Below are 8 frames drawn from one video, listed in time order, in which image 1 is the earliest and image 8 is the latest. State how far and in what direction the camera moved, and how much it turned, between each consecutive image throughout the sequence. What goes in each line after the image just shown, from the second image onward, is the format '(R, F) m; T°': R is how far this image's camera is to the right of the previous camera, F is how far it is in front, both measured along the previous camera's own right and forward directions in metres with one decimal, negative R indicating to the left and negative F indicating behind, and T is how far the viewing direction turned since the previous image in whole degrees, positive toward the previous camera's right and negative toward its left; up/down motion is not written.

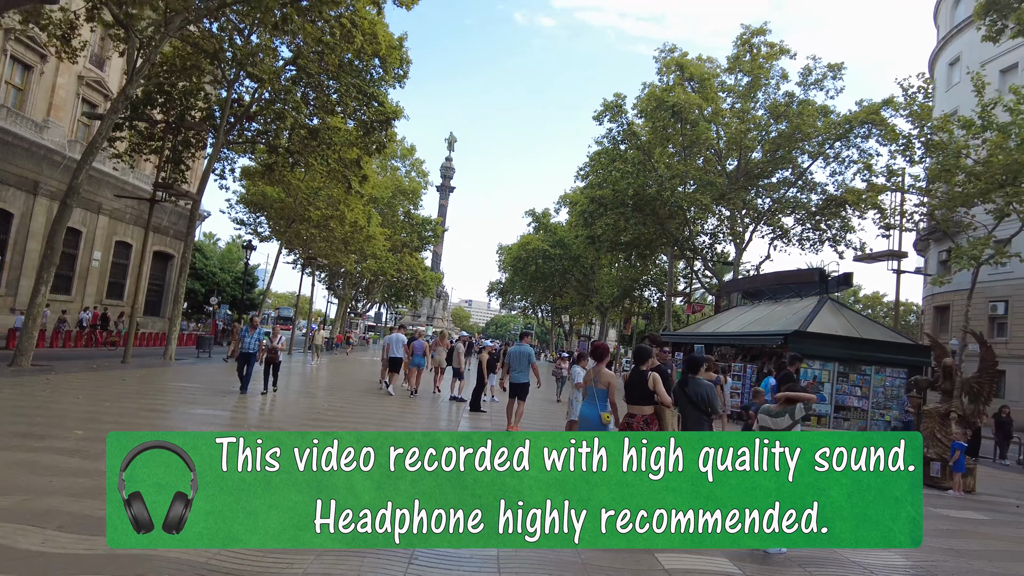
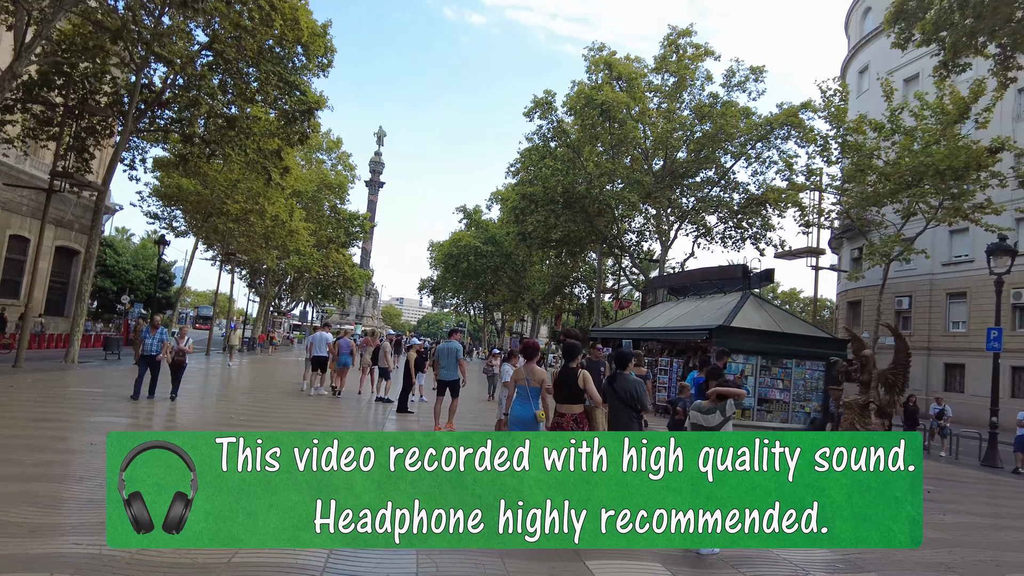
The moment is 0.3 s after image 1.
(+0.1, +0.3) m; +6°
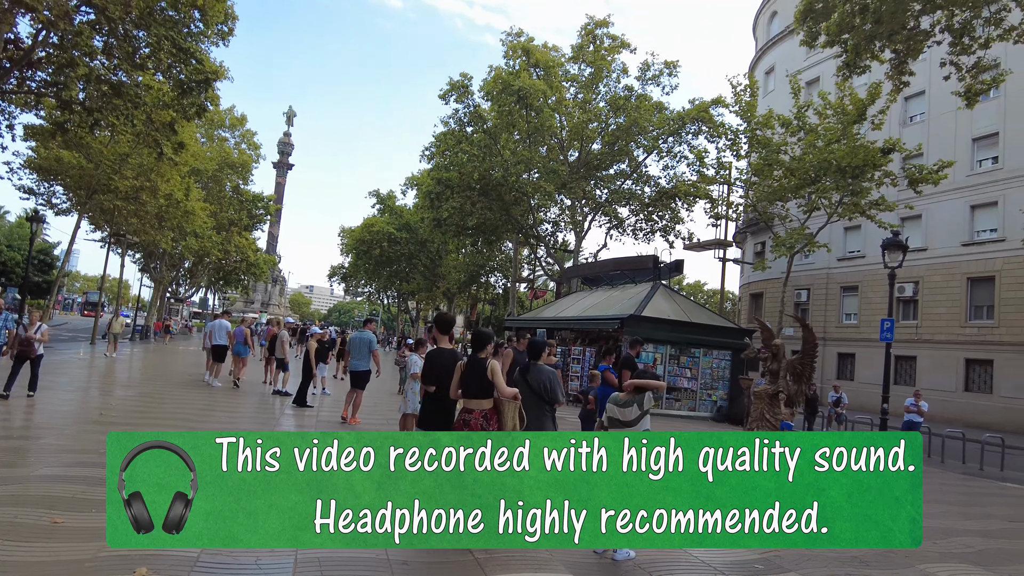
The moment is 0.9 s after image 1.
(+0.1, +0.5) m; +7°
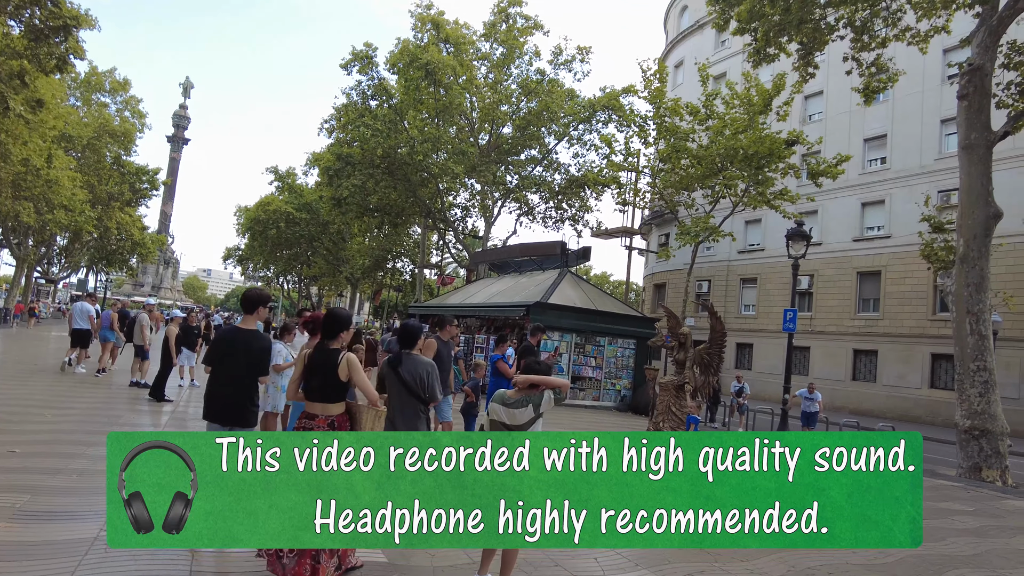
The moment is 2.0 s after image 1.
(+0.3, +1.0) m; +8°
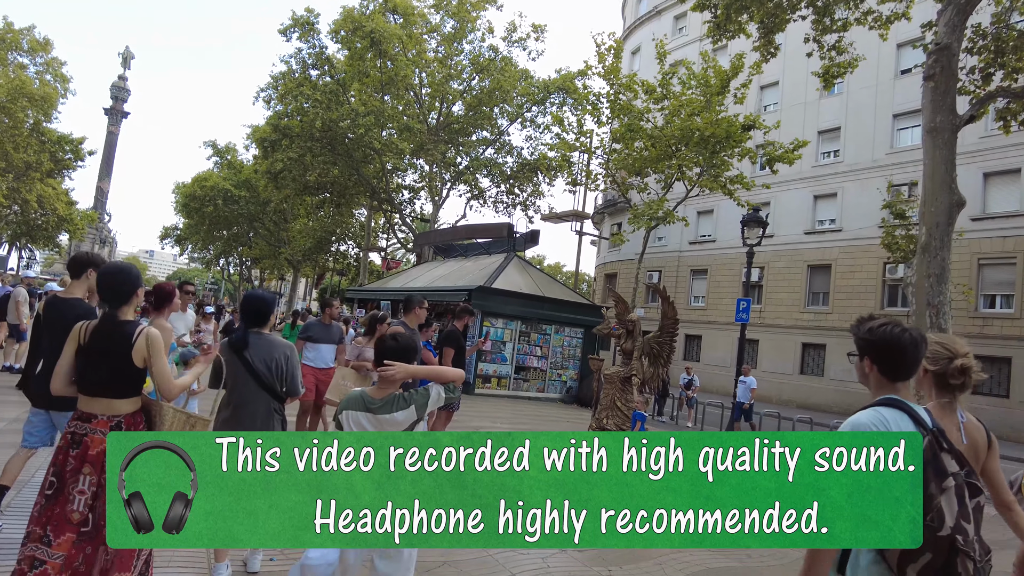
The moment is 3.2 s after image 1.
(+0.3, +1.1) m; +4°
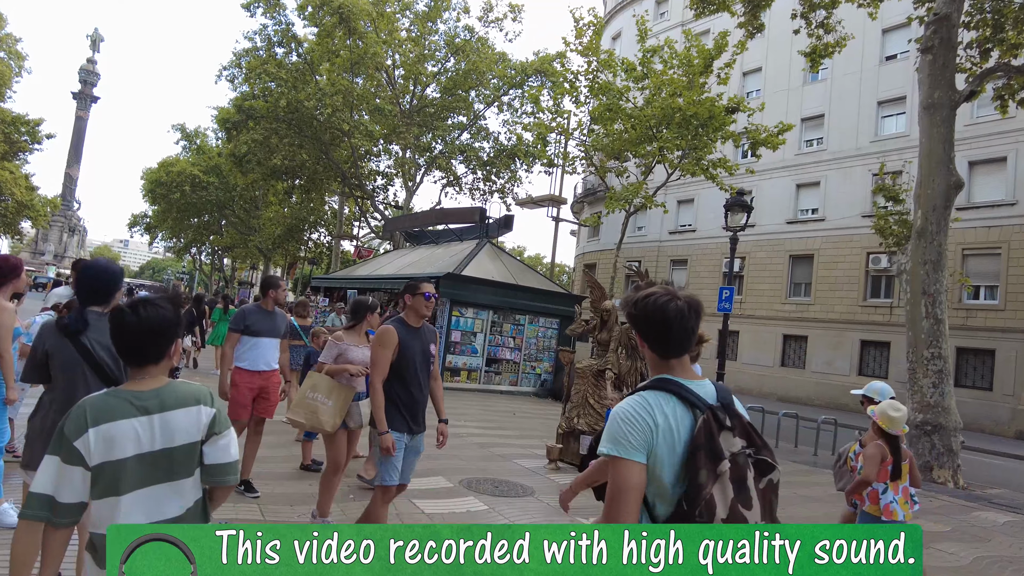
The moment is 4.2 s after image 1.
(+0.2, +0.9) m; +2°
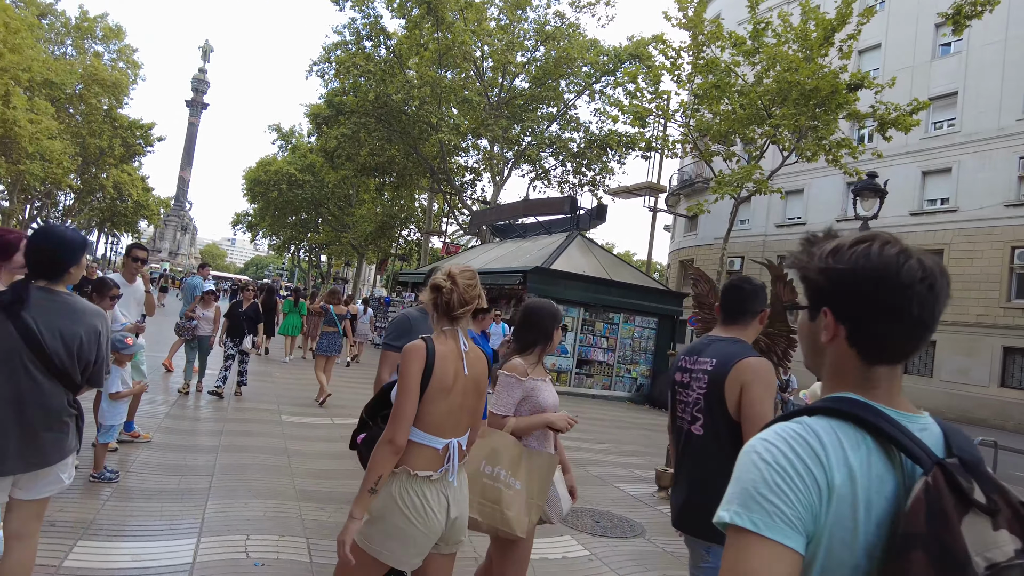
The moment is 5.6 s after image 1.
(-0.2, +1.0) m; -8°
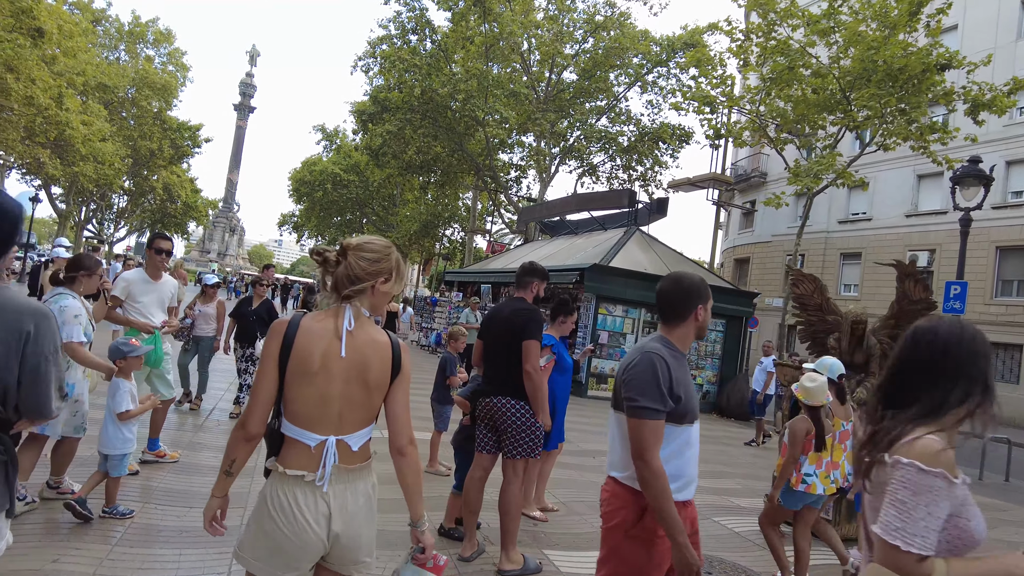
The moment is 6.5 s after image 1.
(-0.3, +0.8) m; -4°
